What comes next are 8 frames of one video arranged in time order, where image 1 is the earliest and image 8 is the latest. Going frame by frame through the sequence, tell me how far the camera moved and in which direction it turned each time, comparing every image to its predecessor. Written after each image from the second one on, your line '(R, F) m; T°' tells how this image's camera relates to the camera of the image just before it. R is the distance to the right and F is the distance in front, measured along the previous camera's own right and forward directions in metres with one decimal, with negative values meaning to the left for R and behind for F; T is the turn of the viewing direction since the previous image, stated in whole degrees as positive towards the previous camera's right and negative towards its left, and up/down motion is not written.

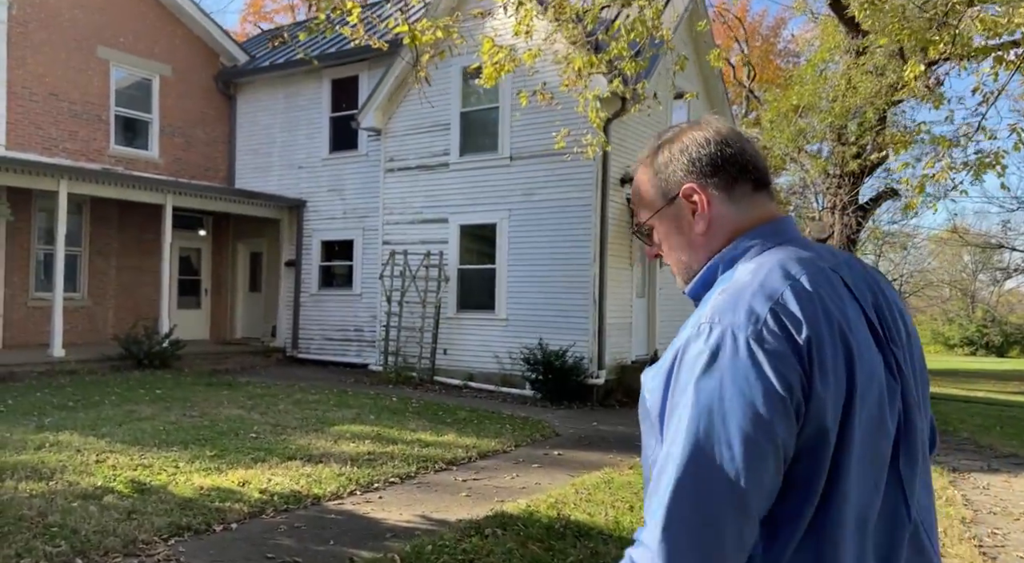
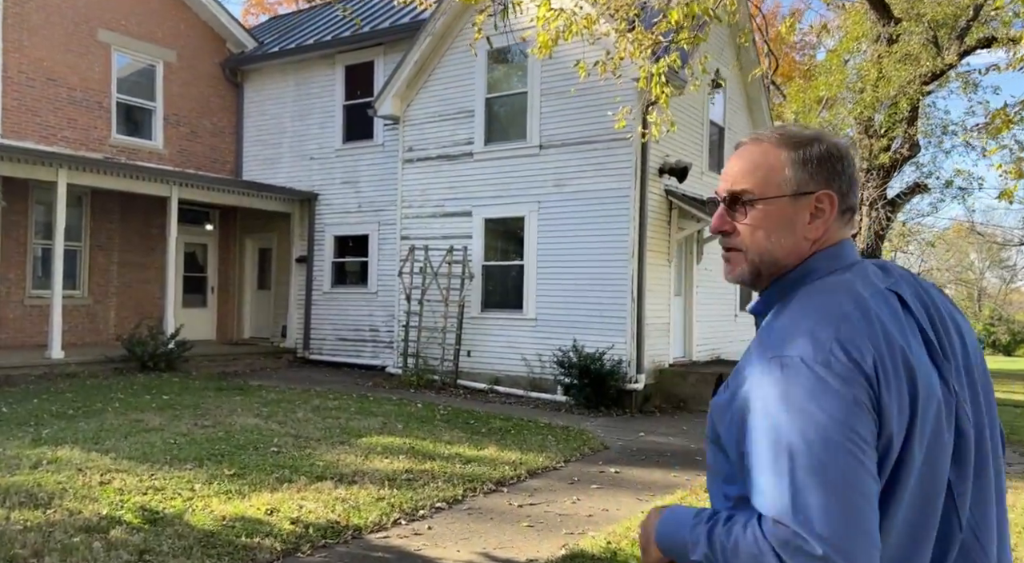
(-0.4, +0.8) m; 0°
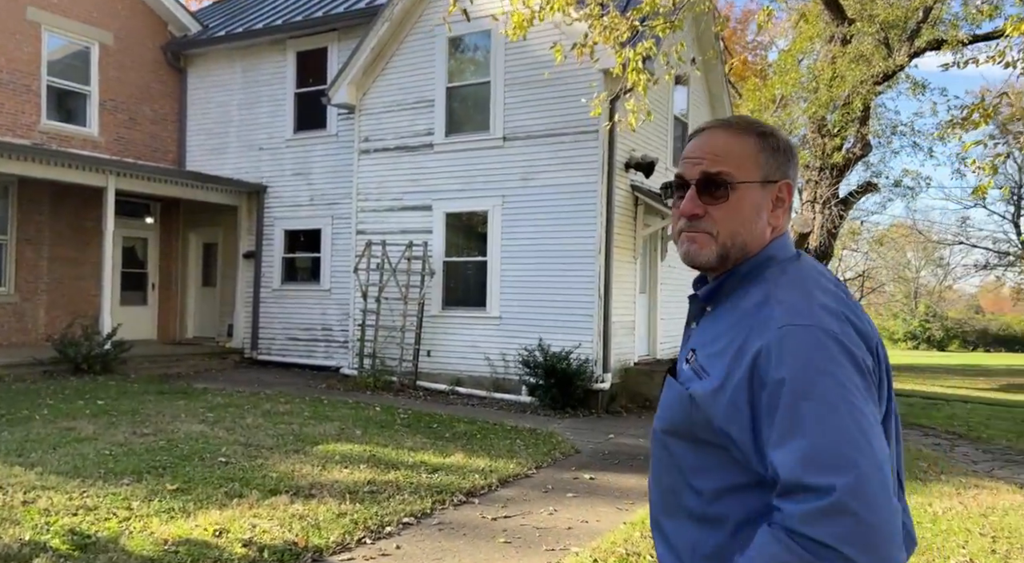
(-0.2, +0.5) m; +3°
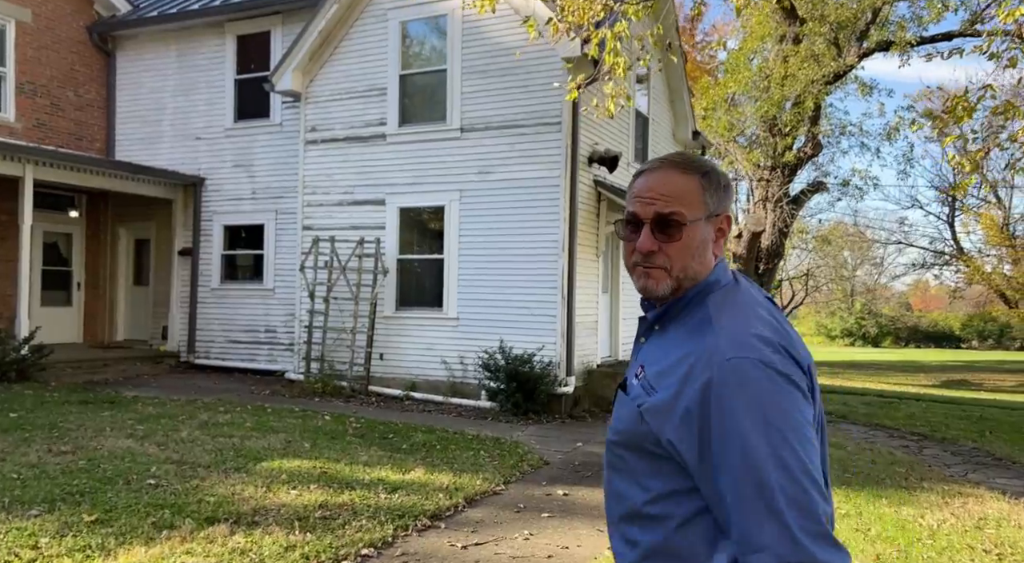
(-0.2, +0.6) m; +4°
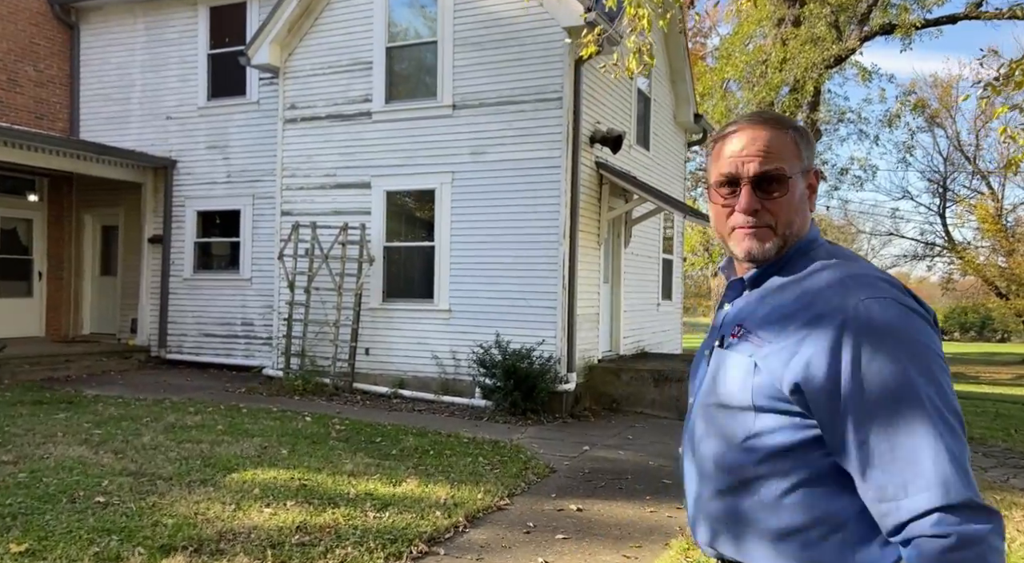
(-0.1, +0.8) m; +1°
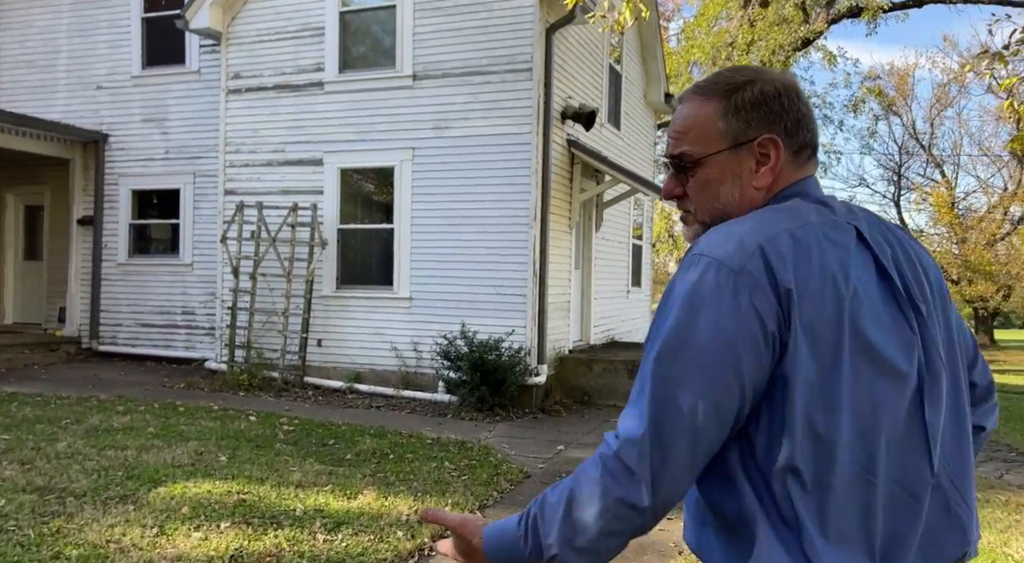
(-0.1, +0.7) m; +3°
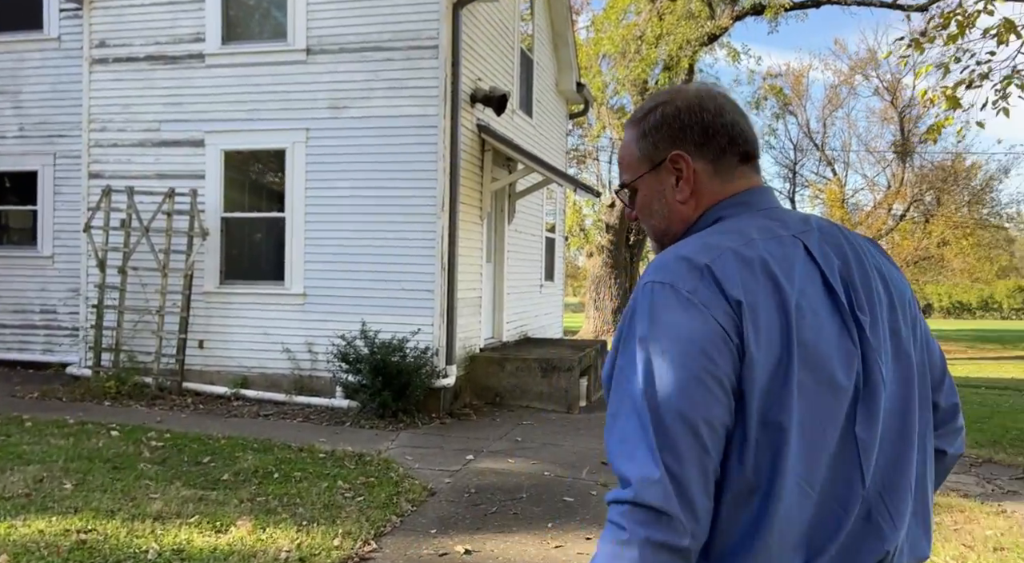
(0.0, +0.7) m; +6°
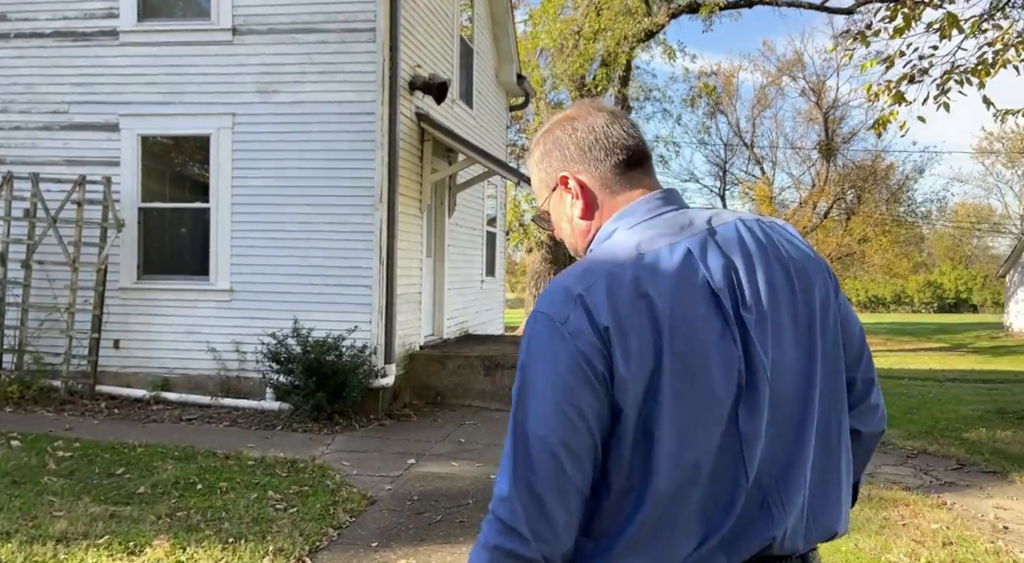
(-0.1, +0.4) m; +4°
